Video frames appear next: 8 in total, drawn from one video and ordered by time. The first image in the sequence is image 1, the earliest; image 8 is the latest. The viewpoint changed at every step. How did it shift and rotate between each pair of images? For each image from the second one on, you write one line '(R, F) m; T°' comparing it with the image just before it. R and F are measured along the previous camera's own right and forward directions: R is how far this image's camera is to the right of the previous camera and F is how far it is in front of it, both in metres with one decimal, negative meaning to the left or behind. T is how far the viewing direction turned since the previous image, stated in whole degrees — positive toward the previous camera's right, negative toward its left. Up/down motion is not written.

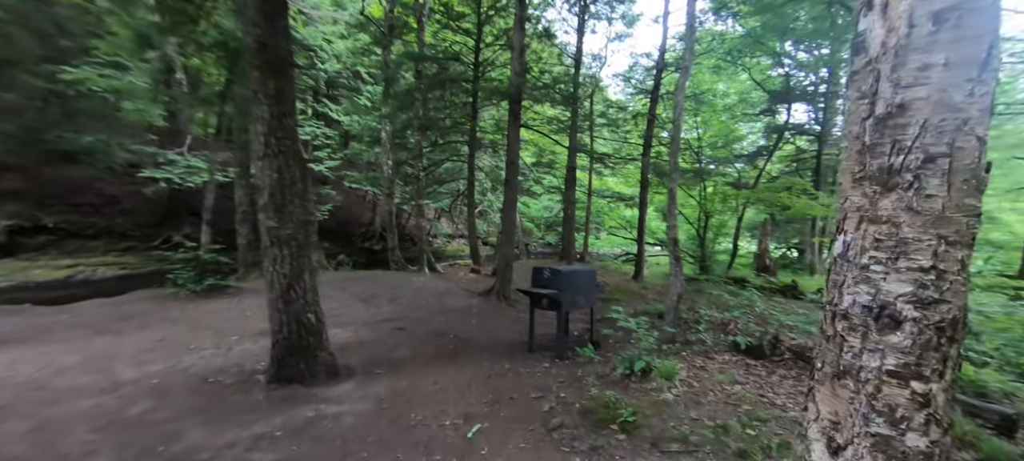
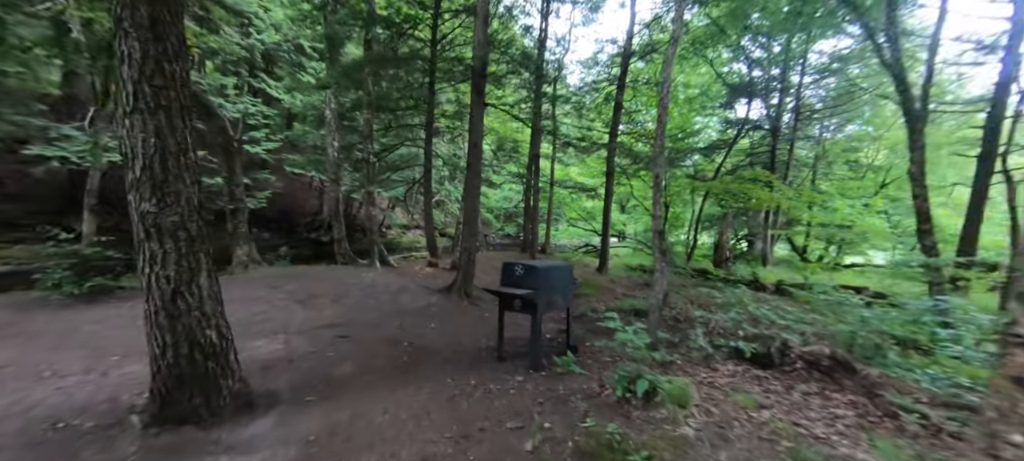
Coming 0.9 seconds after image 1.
(-0.1, +0.9) m; +6°
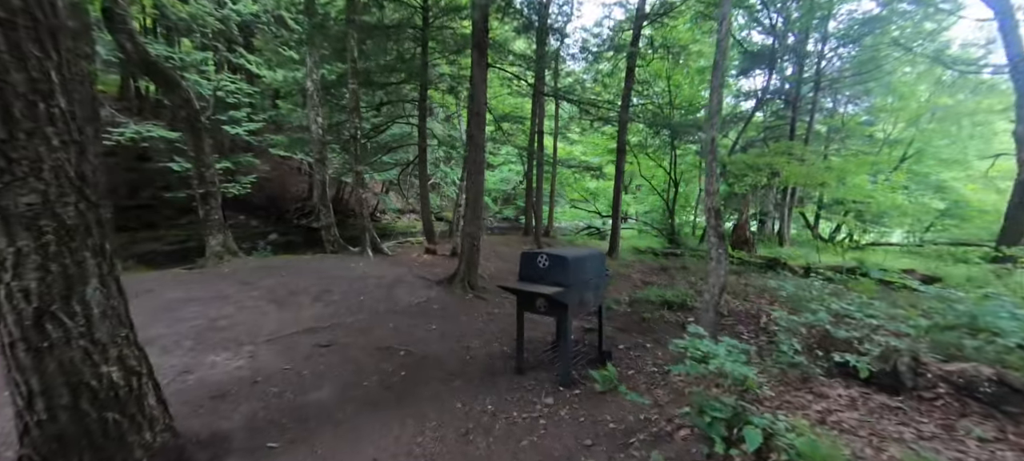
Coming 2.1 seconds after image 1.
(-0.3, +1.1) m; +1°
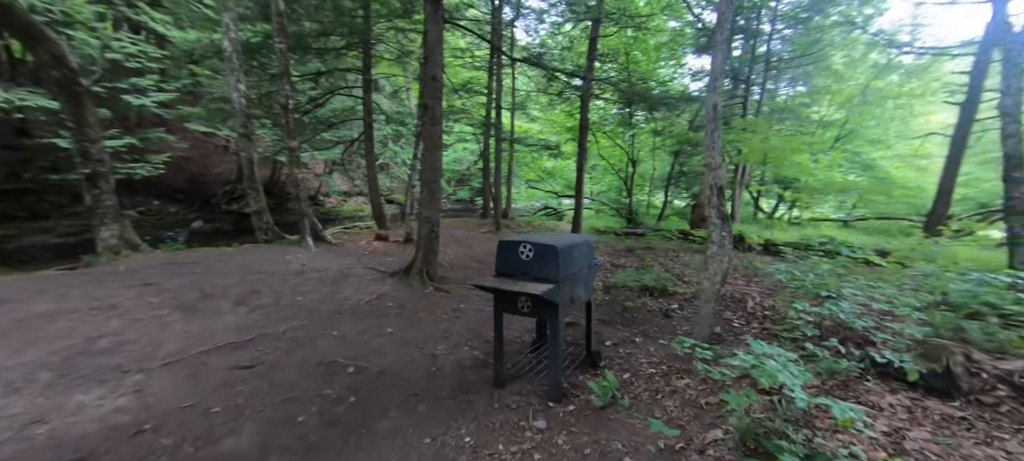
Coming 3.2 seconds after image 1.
(-0.2, +0.8) m; +7°
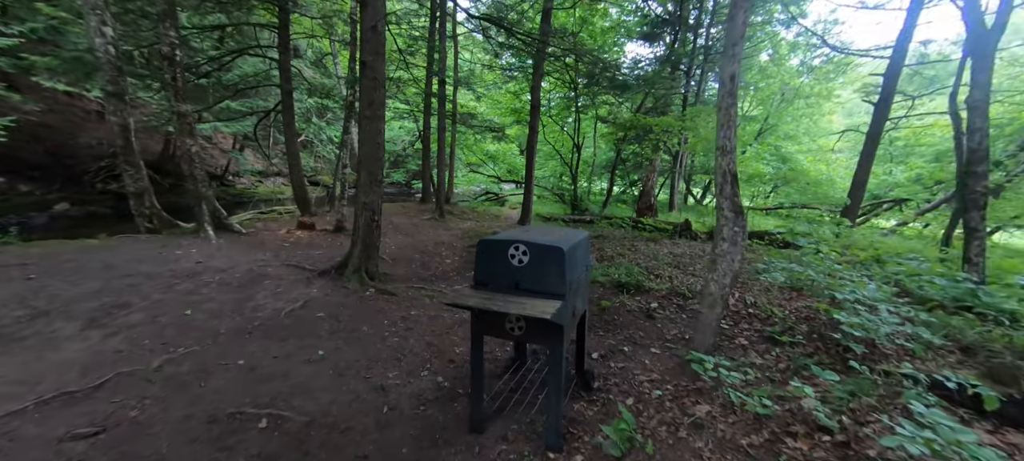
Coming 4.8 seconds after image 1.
(-0.3, +0.9) m; +10°
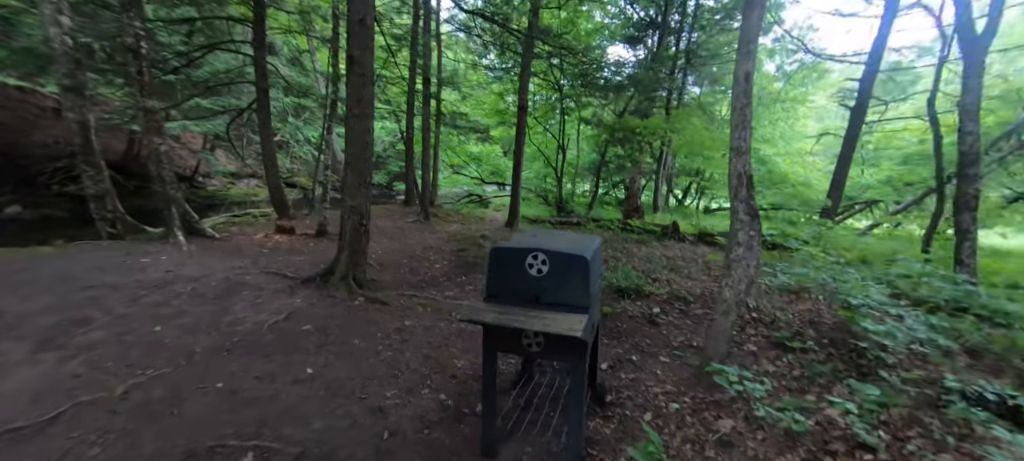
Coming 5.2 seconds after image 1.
(-0.2, +0.2) m; +3°
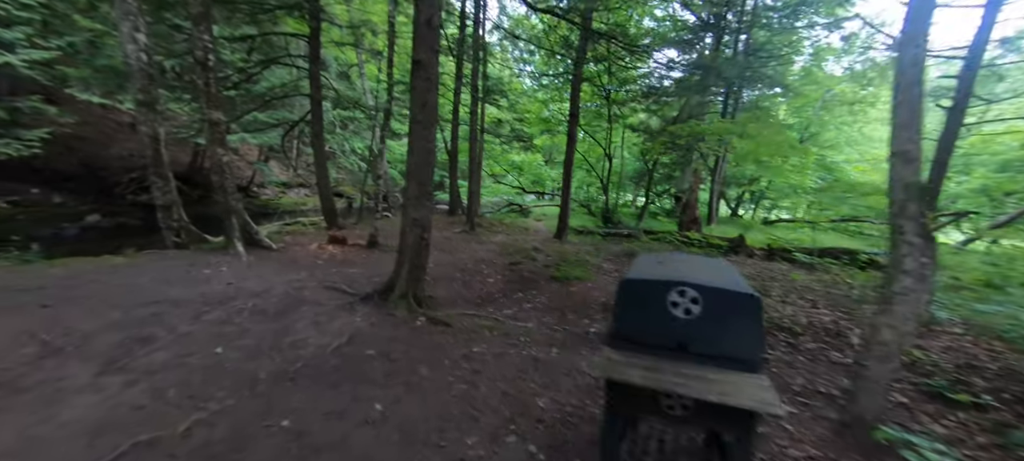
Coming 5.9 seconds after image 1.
(-0.5, +0.4) m; -5°
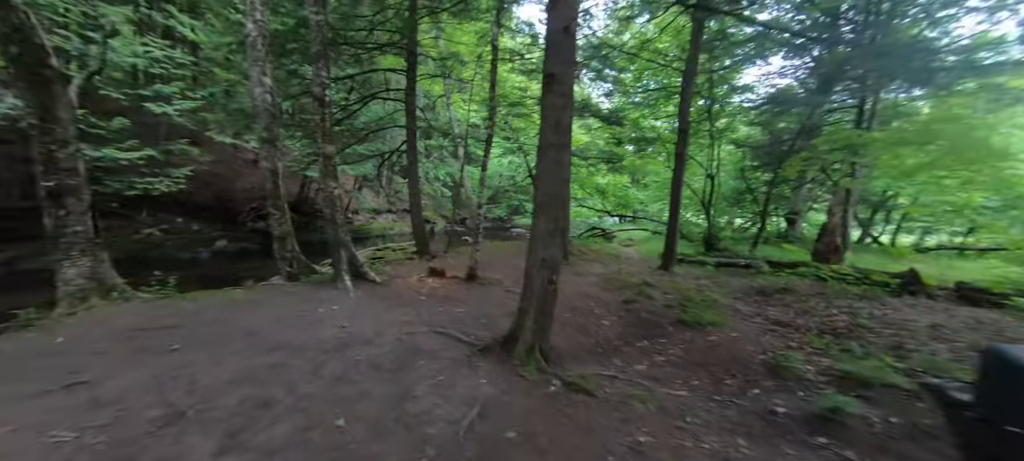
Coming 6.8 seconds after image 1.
(-0.8, +0.7) m; -10°
